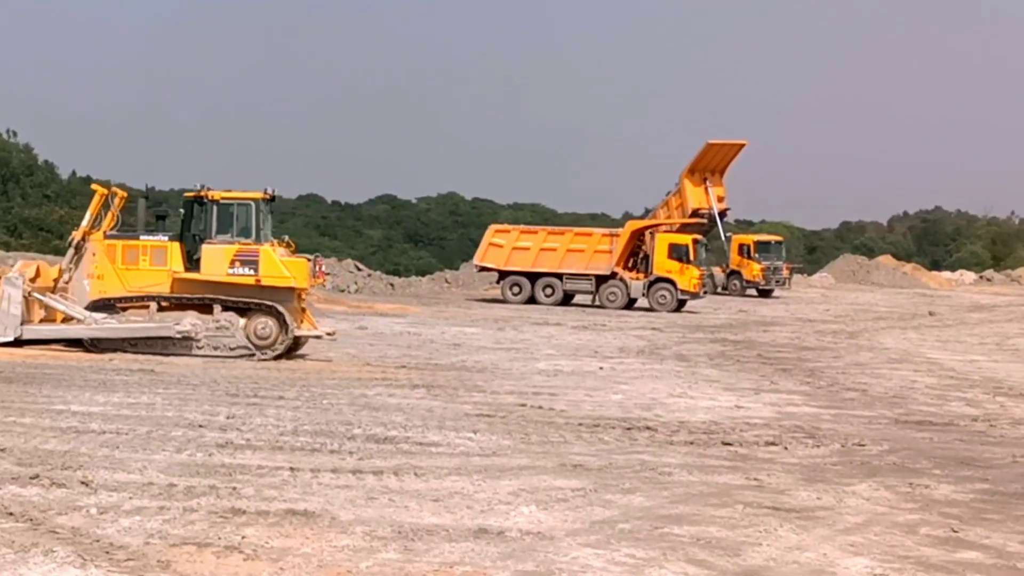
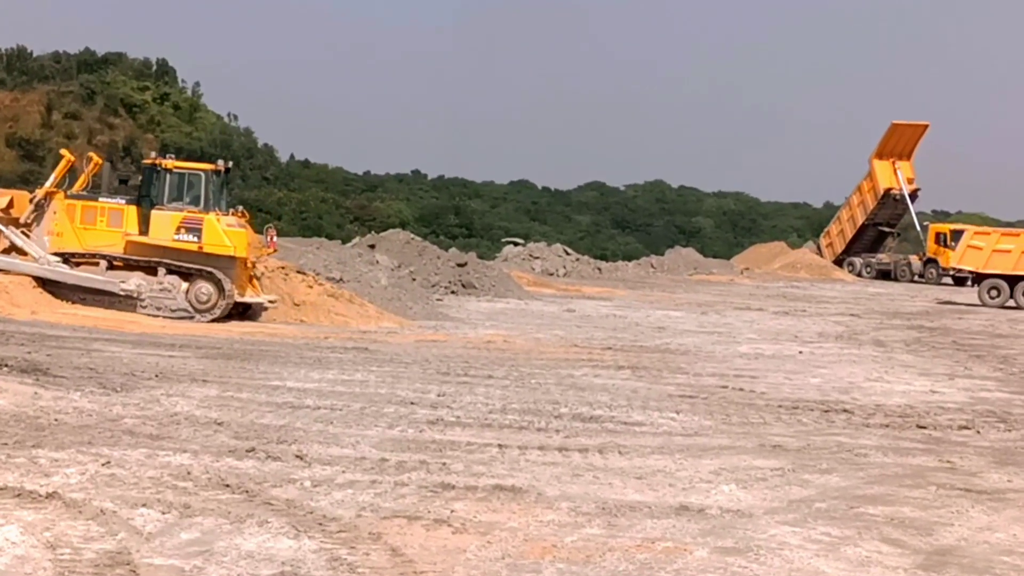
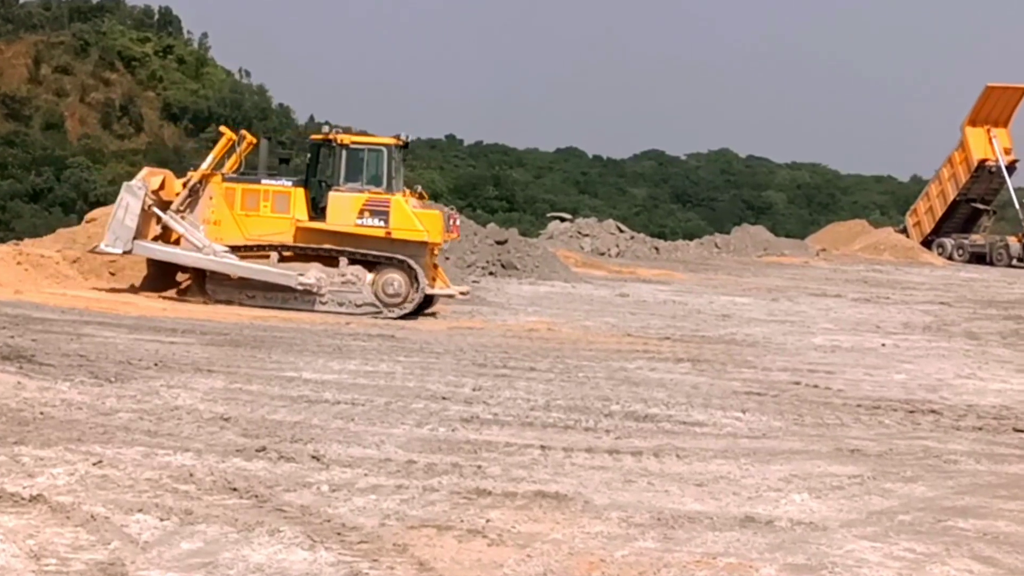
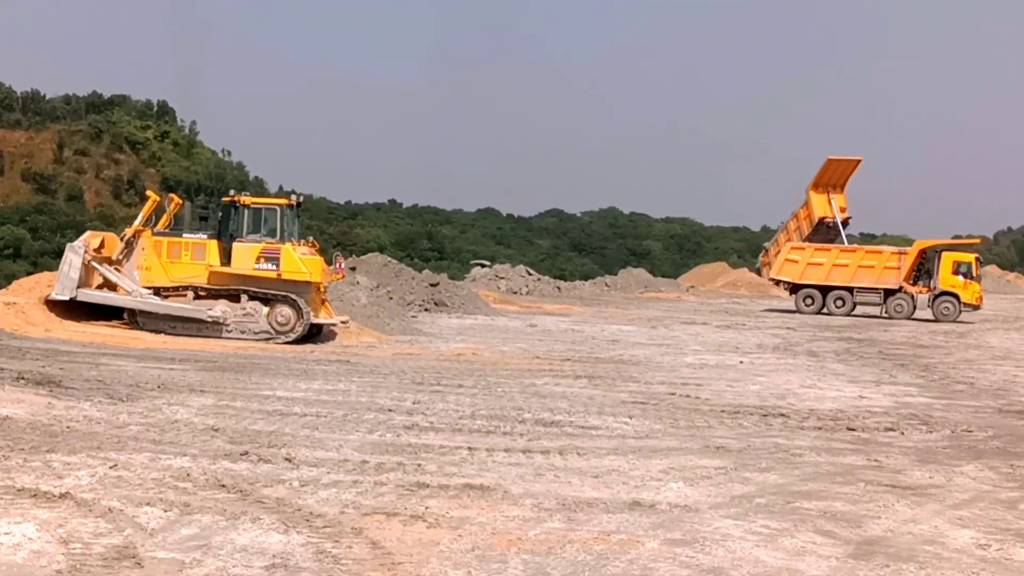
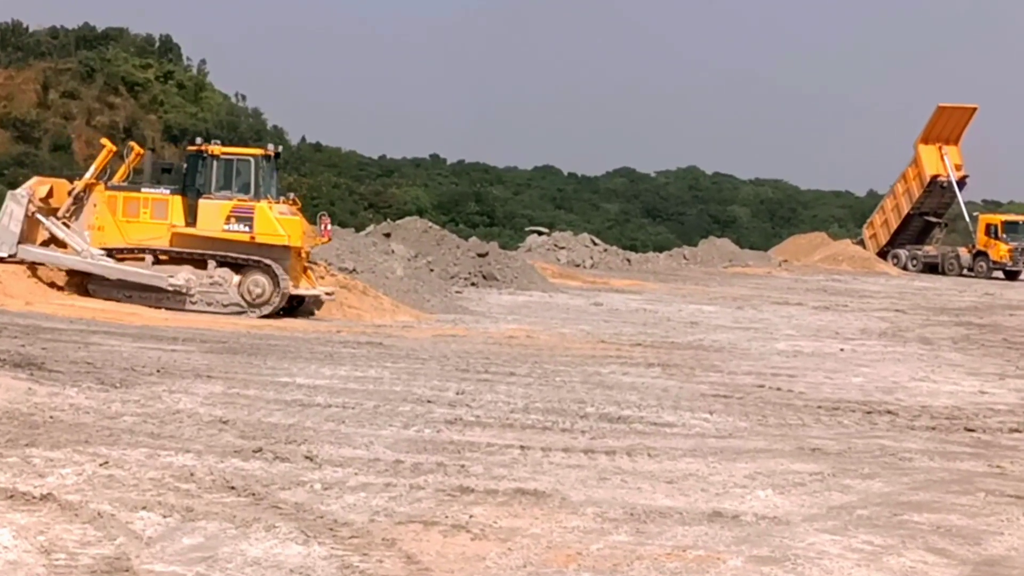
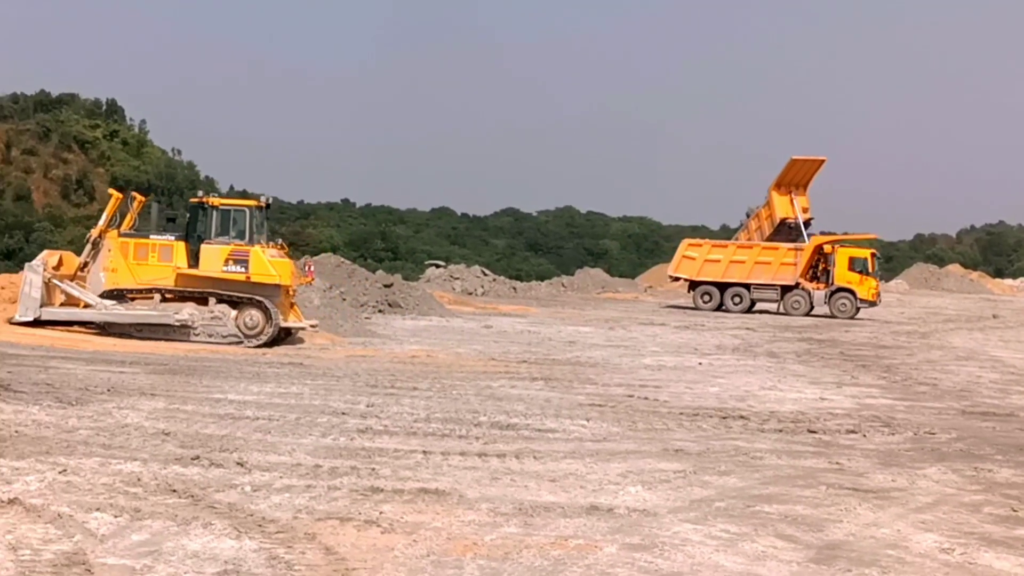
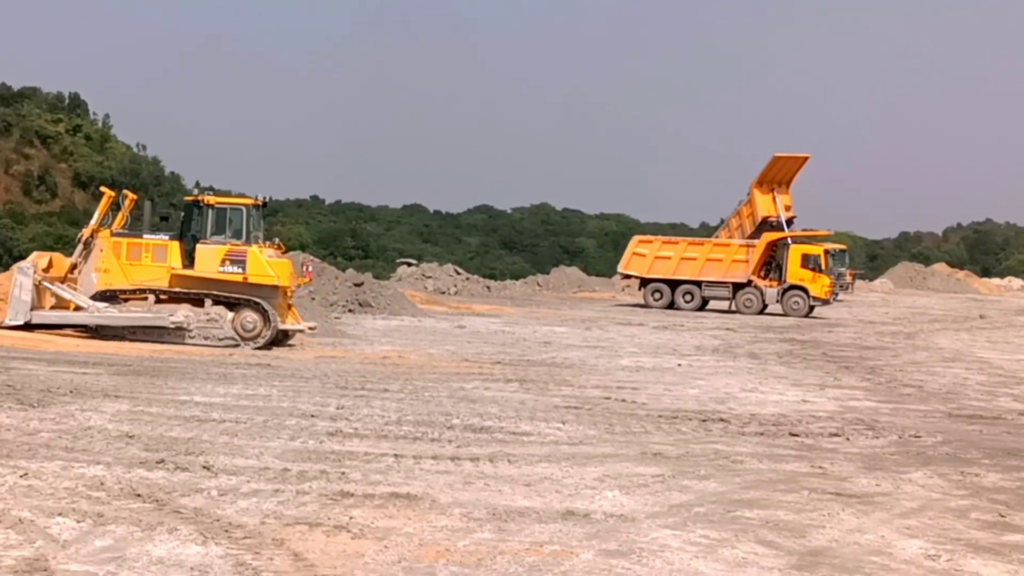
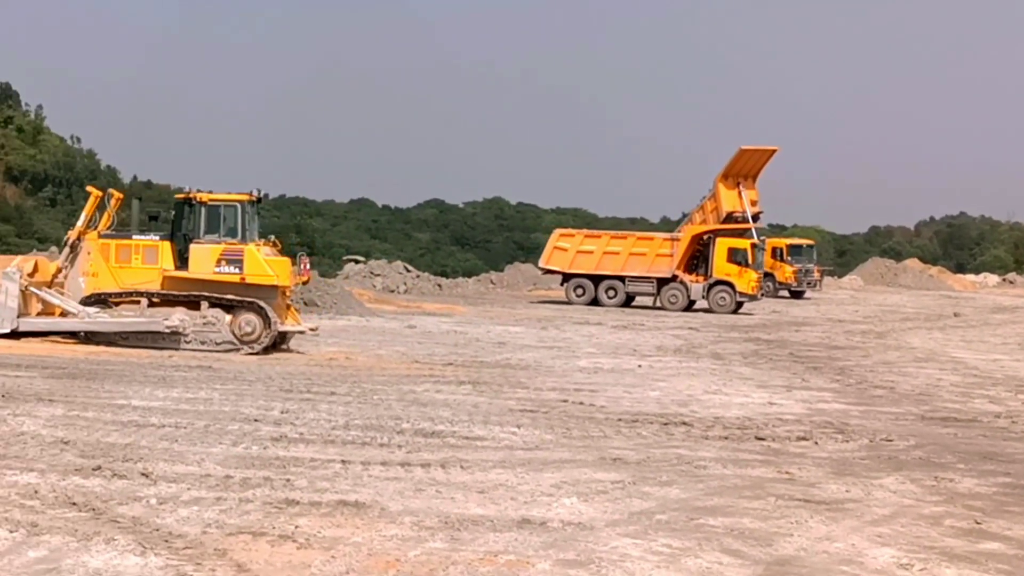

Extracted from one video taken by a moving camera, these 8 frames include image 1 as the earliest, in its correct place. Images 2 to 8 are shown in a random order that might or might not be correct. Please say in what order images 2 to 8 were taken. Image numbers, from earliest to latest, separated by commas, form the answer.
8, 7, 6, 4, 2, 5, 3
